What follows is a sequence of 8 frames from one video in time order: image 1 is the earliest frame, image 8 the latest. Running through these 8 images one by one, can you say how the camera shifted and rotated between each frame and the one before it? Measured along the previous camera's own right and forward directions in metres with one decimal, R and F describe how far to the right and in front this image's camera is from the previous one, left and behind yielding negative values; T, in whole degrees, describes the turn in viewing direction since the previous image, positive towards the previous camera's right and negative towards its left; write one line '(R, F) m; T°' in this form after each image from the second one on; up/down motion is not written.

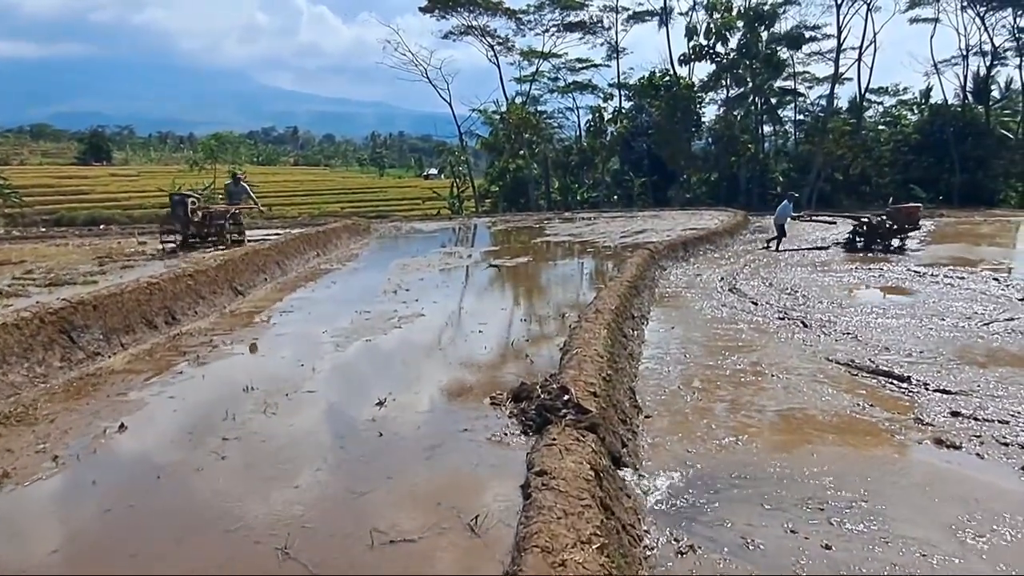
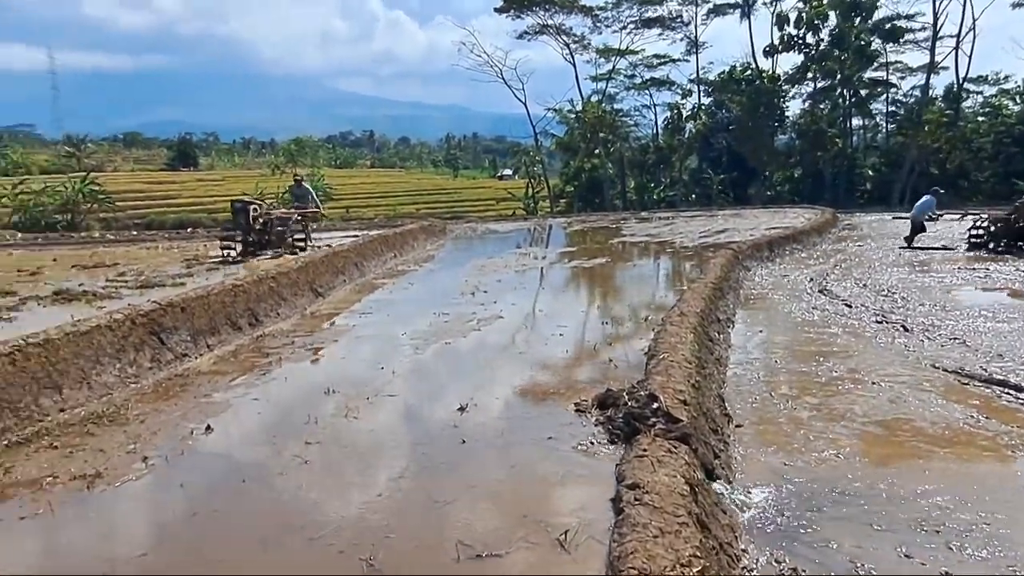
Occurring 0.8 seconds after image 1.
(-0.1, +0.2) m; -6°
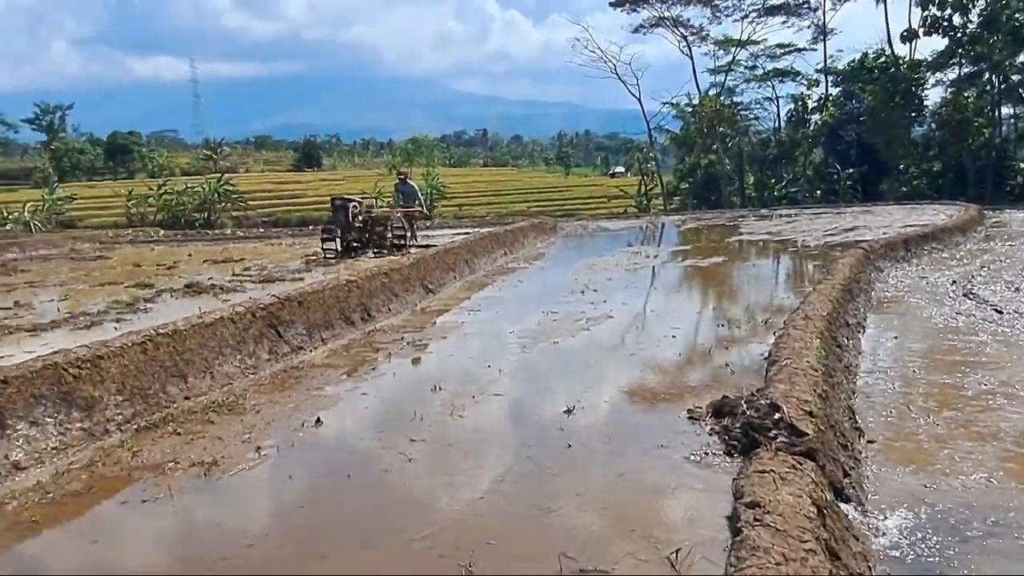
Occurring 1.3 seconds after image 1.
(0.0, +0.2) m; -8°
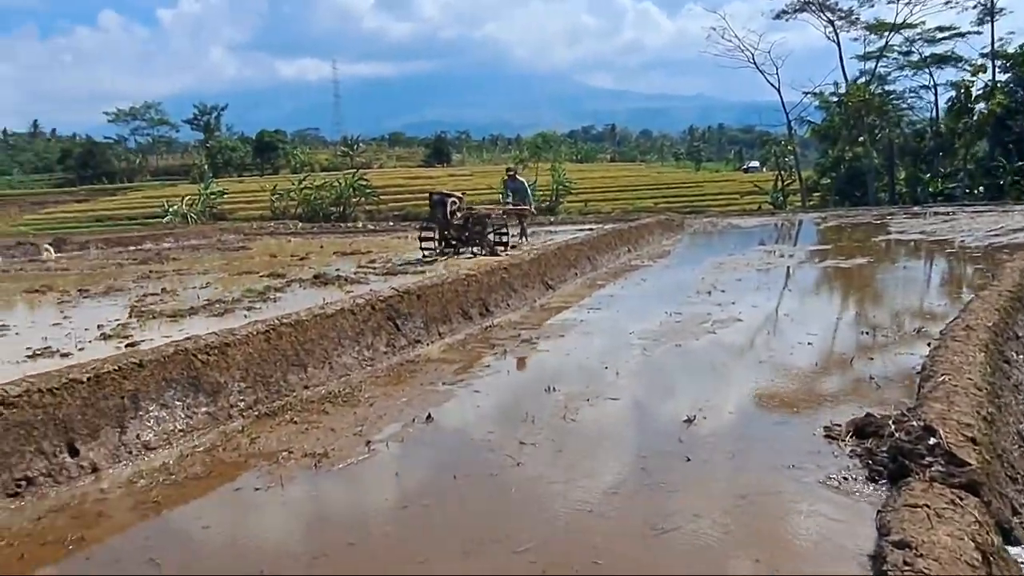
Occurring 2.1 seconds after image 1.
(+0.1, +0.3) m; -10°
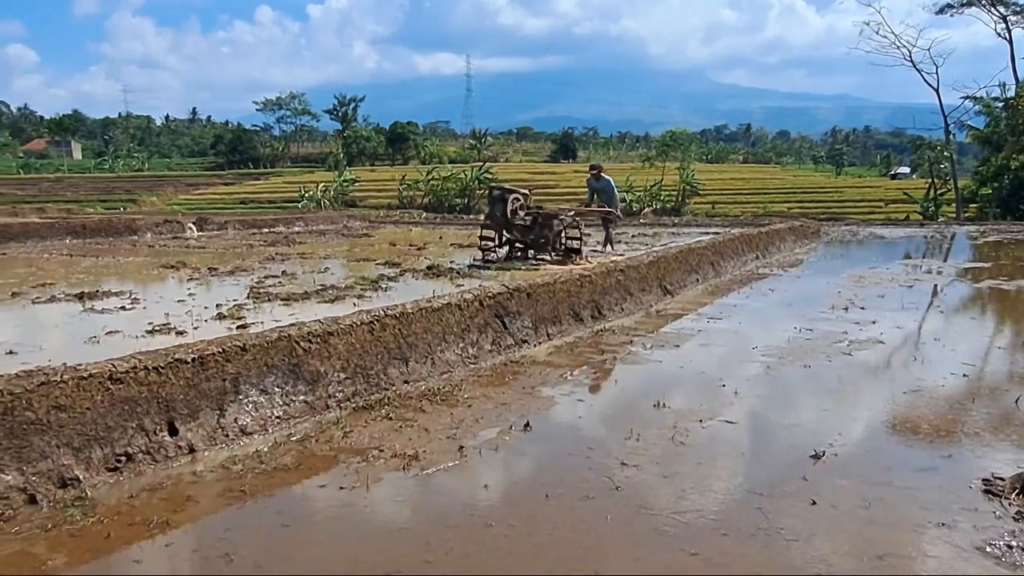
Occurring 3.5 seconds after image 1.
(+0.1, +0.4) m; -9°
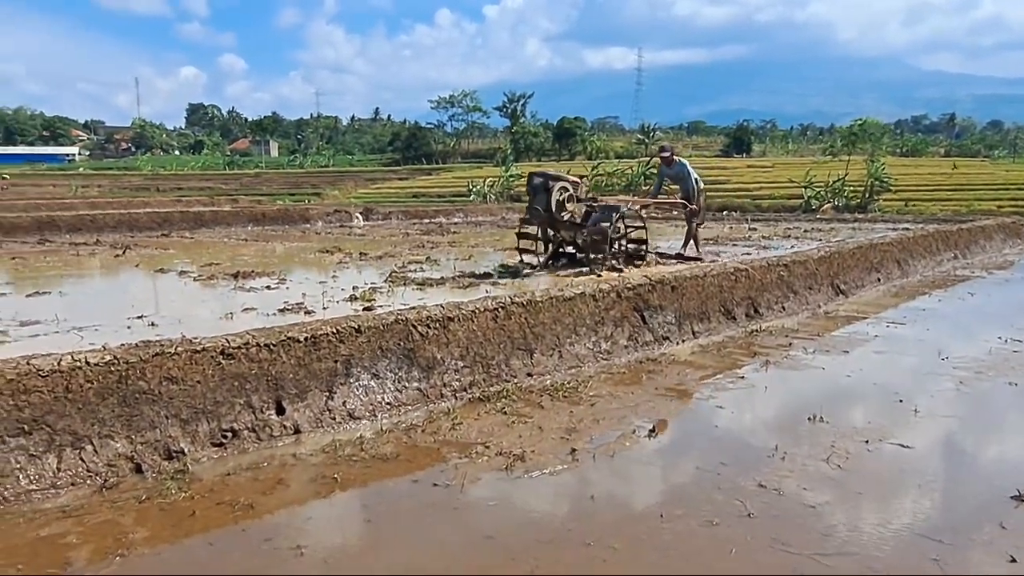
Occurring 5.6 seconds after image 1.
(+0.3, +0.6) m; -13°
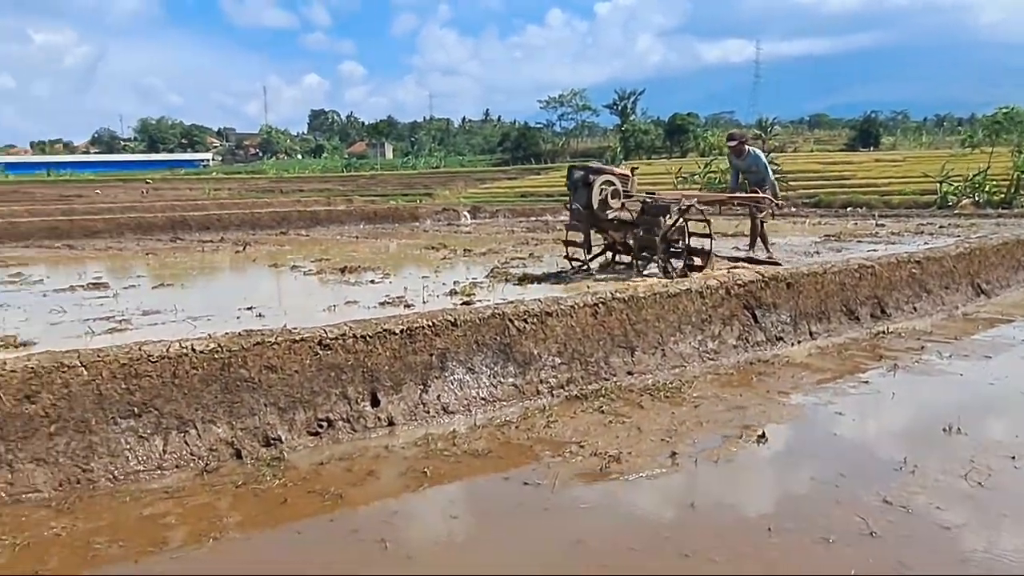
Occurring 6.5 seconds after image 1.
(+0.1, +0.2) m; -8°
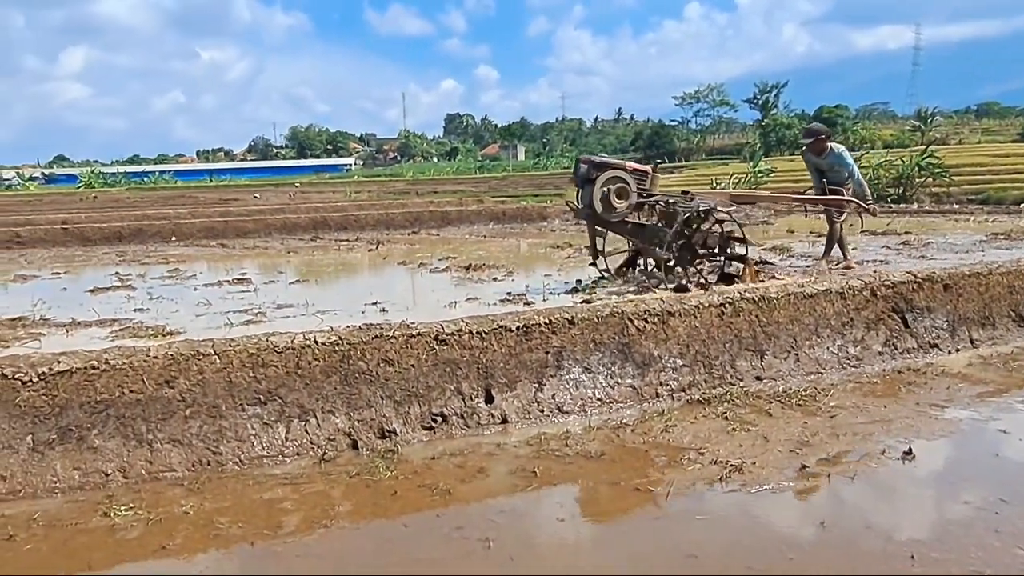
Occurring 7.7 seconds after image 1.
(+0.1, +0.1) m; -10°
